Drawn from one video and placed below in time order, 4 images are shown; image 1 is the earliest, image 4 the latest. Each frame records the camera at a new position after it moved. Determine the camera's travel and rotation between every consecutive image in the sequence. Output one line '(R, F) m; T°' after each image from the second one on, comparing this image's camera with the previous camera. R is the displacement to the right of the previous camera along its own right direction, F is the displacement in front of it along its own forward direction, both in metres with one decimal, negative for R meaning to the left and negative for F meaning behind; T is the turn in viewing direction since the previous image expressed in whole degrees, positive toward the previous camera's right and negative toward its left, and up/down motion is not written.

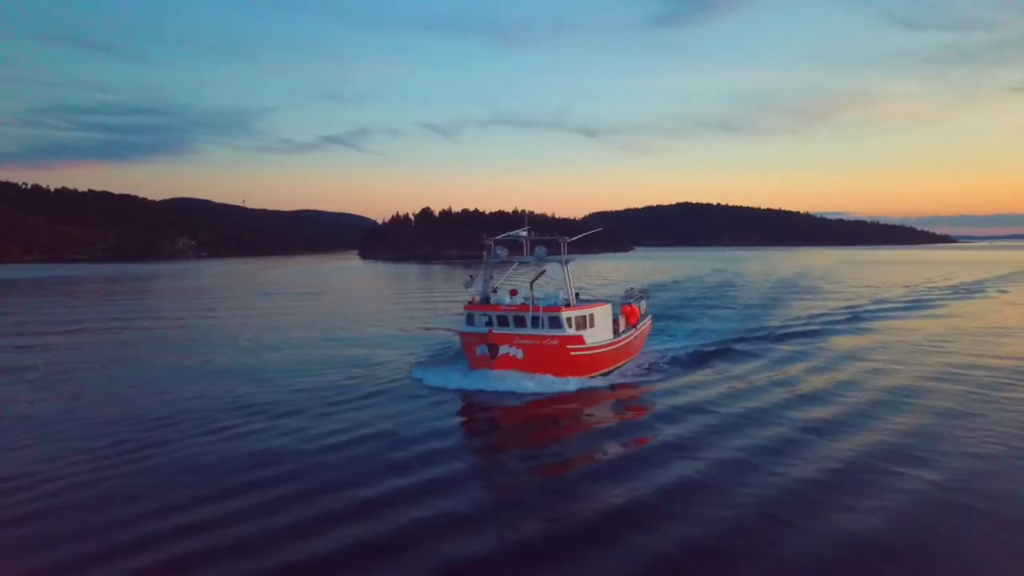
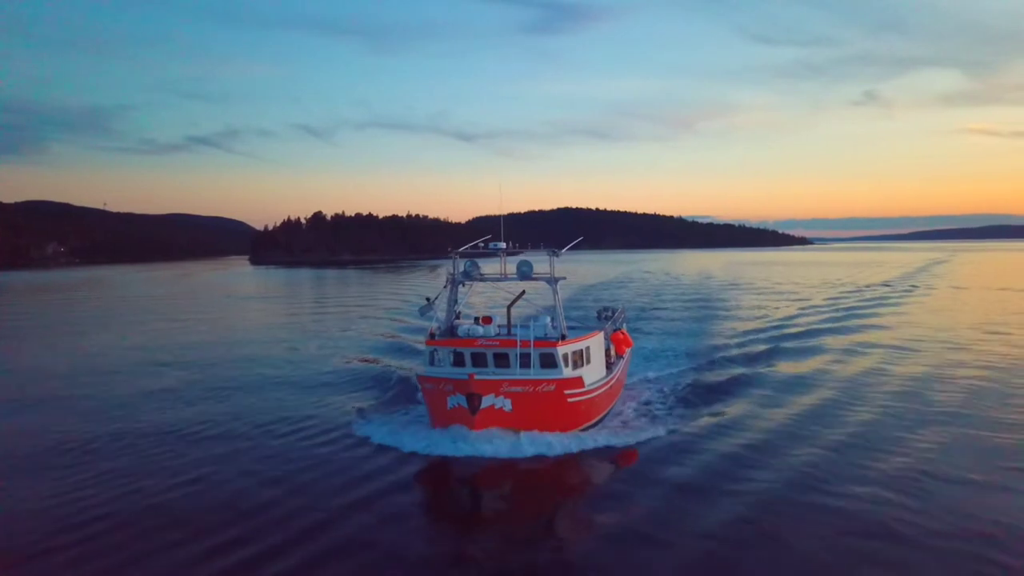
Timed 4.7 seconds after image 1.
(+0.6, 0.0) m; +8°
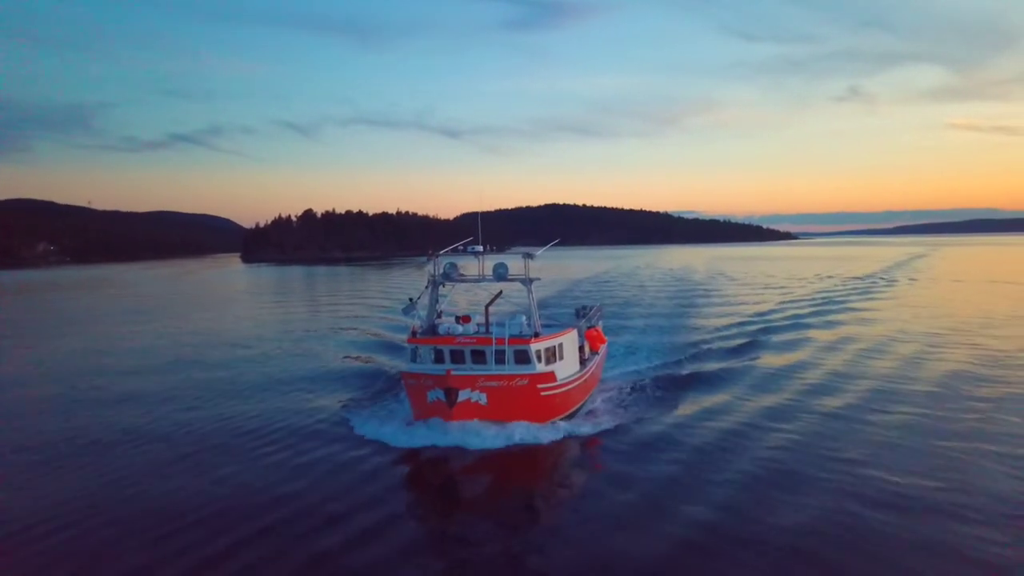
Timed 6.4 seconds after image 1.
(-0.2, -1.1) m; +1°
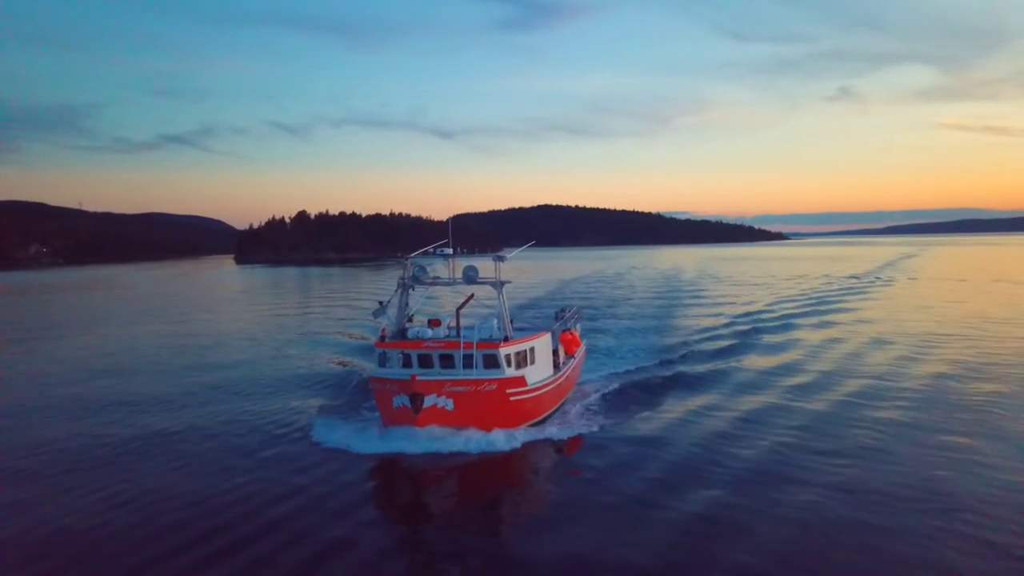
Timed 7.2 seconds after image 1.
(0.0, -0.4) m; +1°
